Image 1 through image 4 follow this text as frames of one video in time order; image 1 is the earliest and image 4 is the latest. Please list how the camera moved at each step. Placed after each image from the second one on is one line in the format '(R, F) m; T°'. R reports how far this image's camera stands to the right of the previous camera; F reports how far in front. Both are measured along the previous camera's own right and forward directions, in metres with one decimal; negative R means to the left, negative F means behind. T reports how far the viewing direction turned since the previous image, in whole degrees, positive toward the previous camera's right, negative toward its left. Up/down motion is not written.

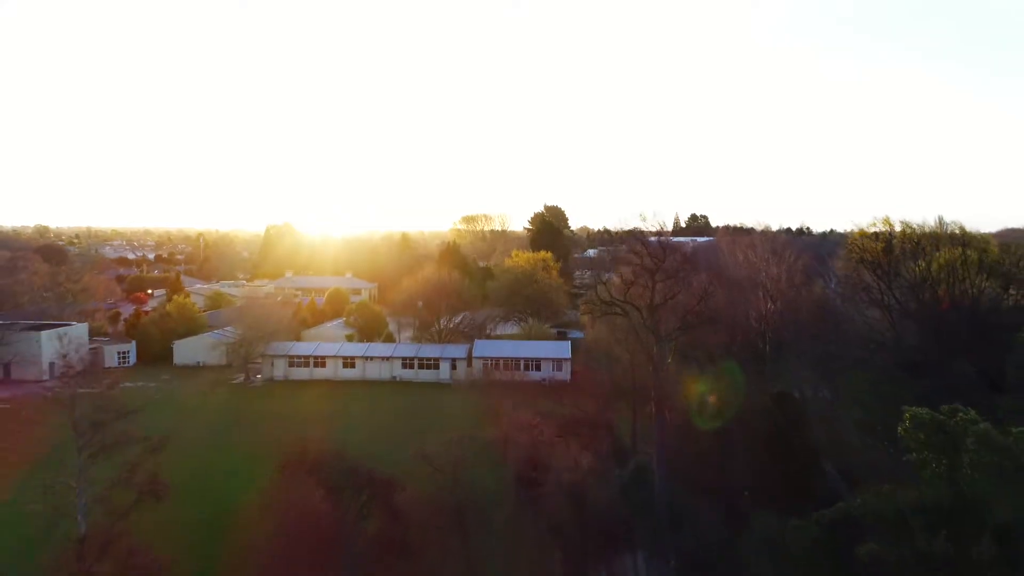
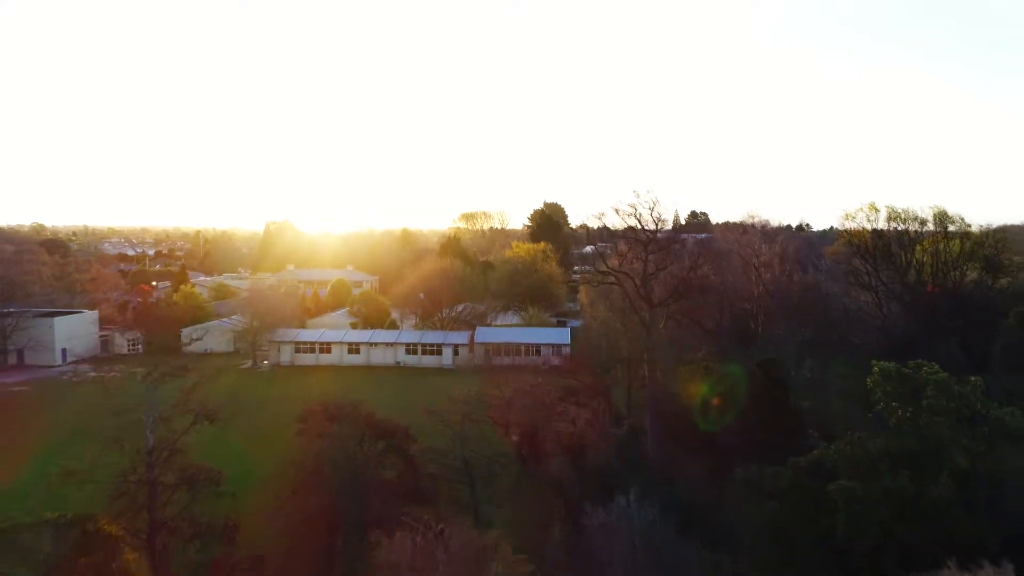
(-0.1, -2.0) m; 0°
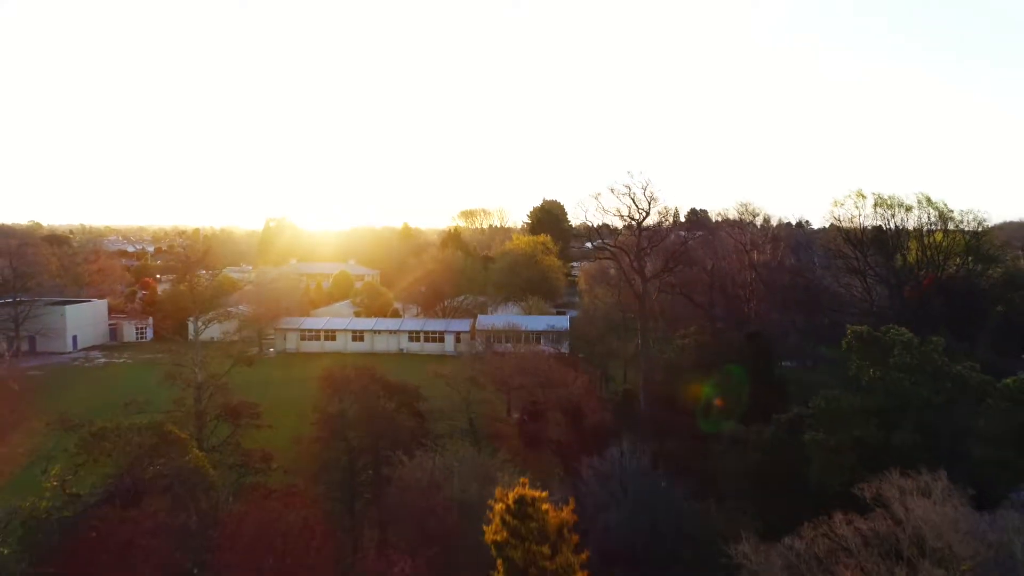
(-0.1, -2.0) m; 0°
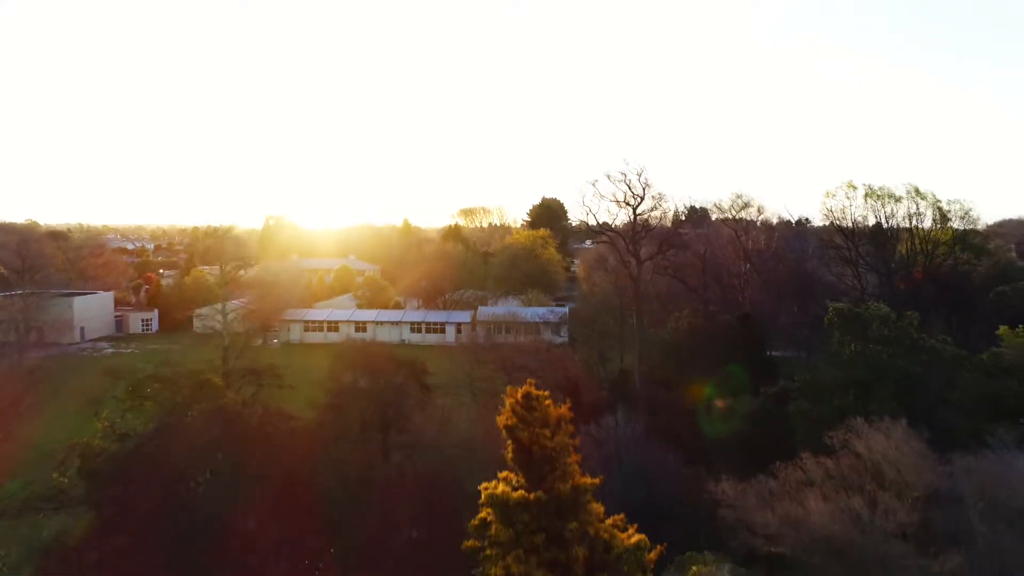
(0.0, -1.4) m; 0°
